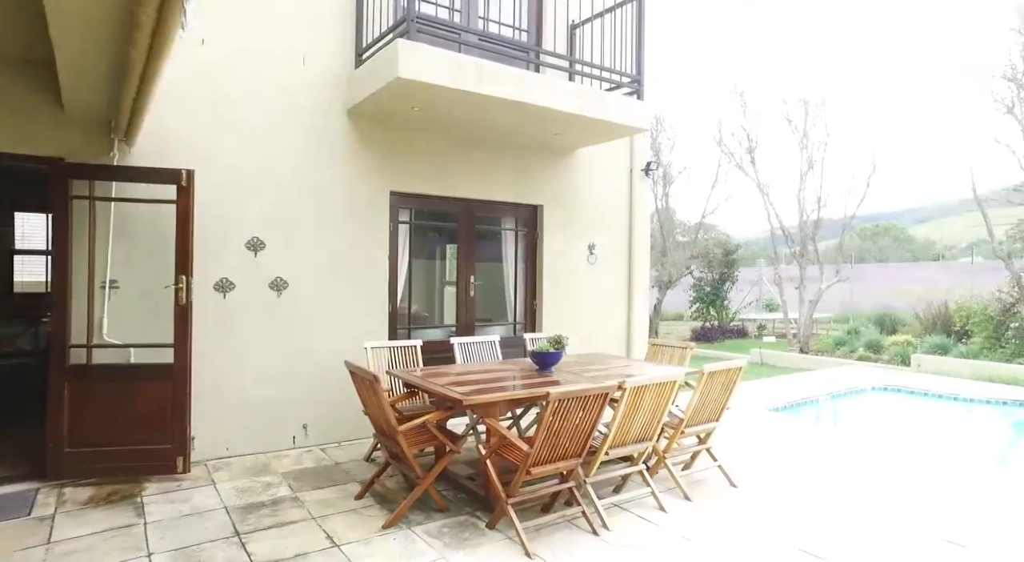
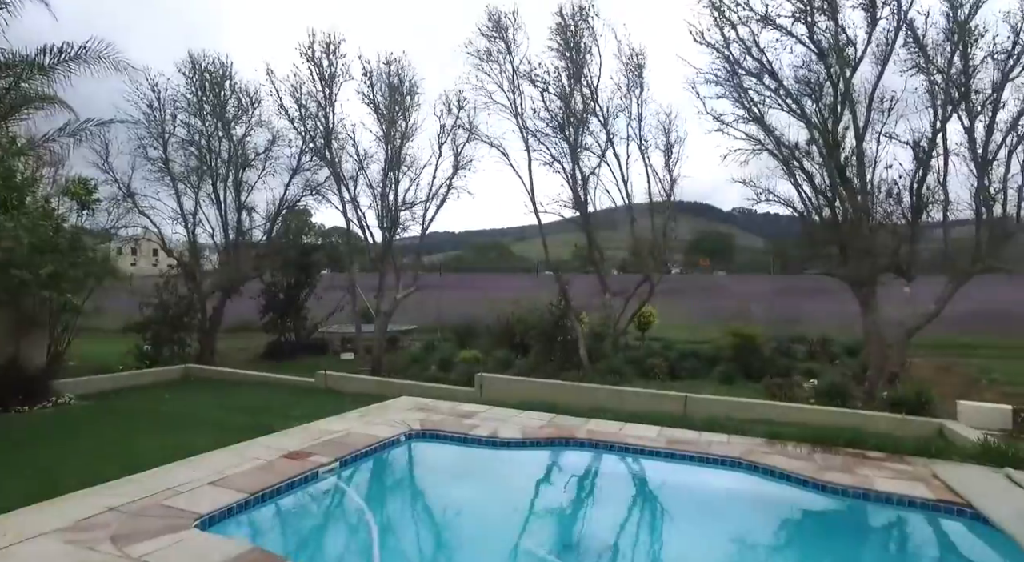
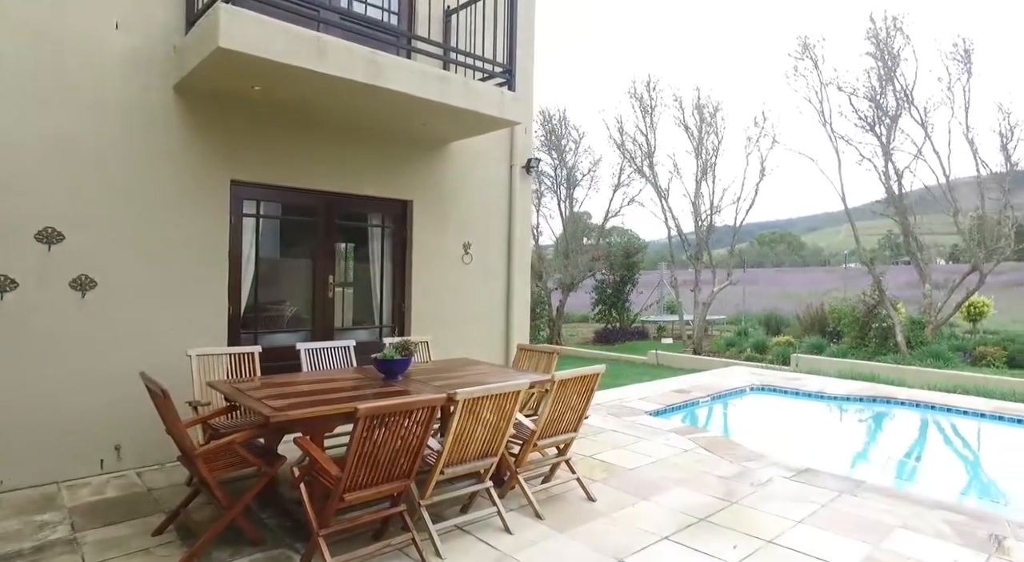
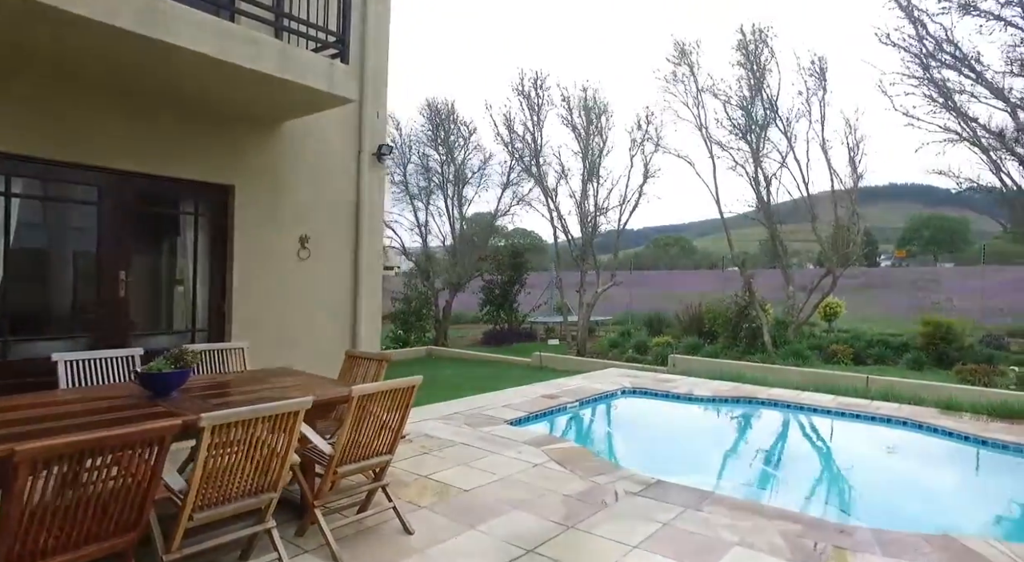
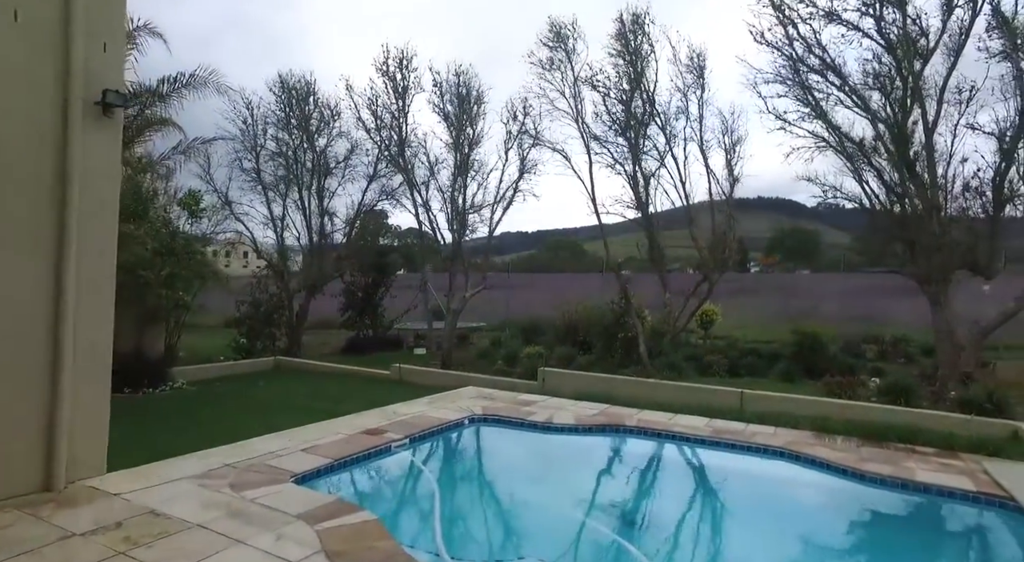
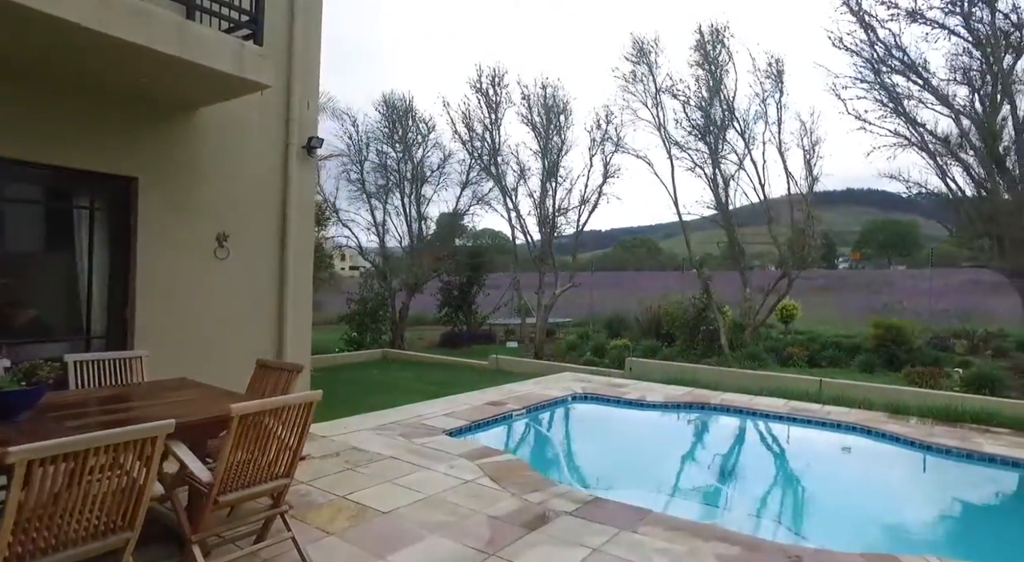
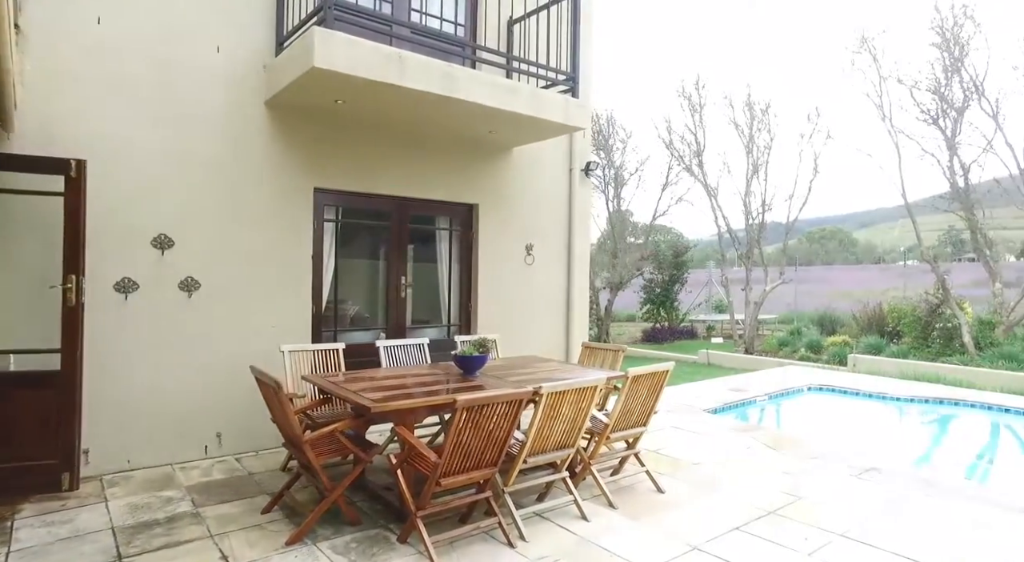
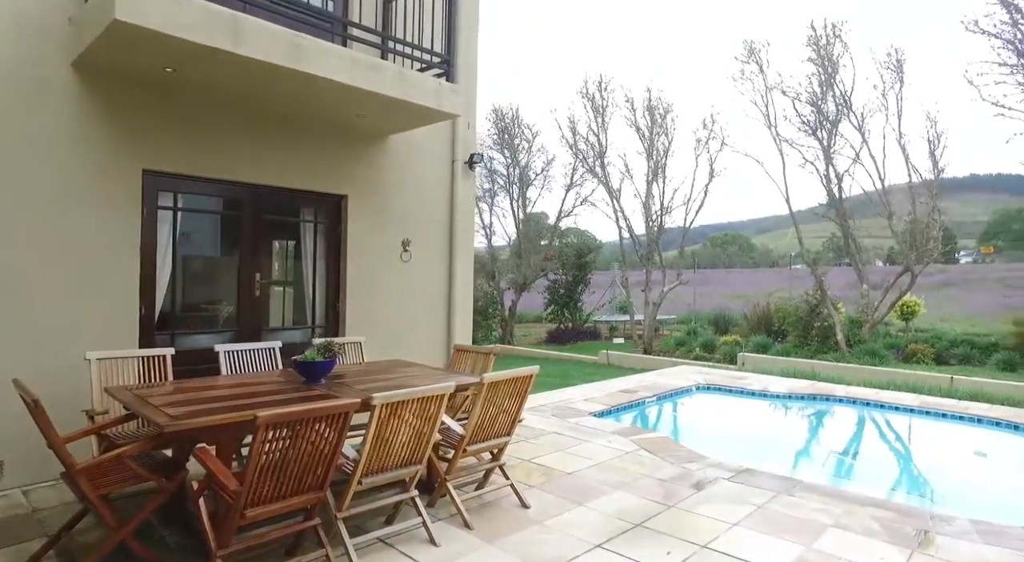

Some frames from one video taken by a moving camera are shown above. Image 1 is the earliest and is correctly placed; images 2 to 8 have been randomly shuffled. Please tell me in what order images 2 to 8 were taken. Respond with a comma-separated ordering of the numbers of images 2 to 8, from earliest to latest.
7, 3, 8, 4, 6, 5, 2
